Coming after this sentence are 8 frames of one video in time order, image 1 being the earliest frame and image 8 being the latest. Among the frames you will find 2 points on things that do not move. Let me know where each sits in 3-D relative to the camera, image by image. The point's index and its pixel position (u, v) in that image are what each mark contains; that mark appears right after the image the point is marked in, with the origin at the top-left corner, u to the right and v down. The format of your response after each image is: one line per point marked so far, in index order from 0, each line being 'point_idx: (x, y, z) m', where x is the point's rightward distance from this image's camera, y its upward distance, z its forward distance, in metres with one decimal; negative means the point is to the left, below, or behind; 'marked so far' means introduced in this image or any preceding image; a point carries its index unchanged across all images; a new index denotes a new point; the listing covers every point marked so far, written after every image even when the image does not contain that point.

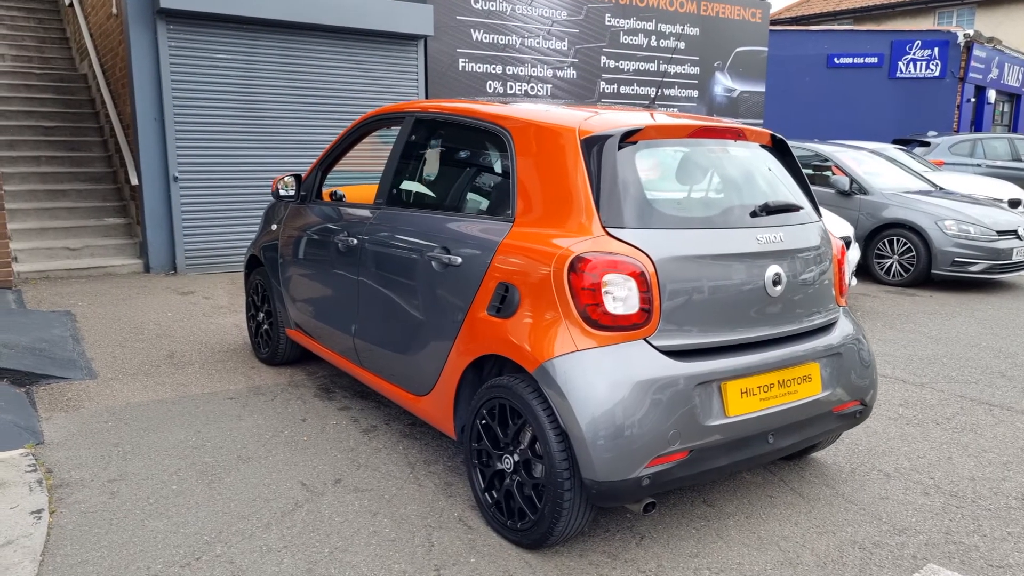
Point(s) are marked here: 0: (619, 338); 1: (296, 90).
0: (+0.4, -0.2, +2.7) m
1: (-2.5, +2.3, +9.0) m
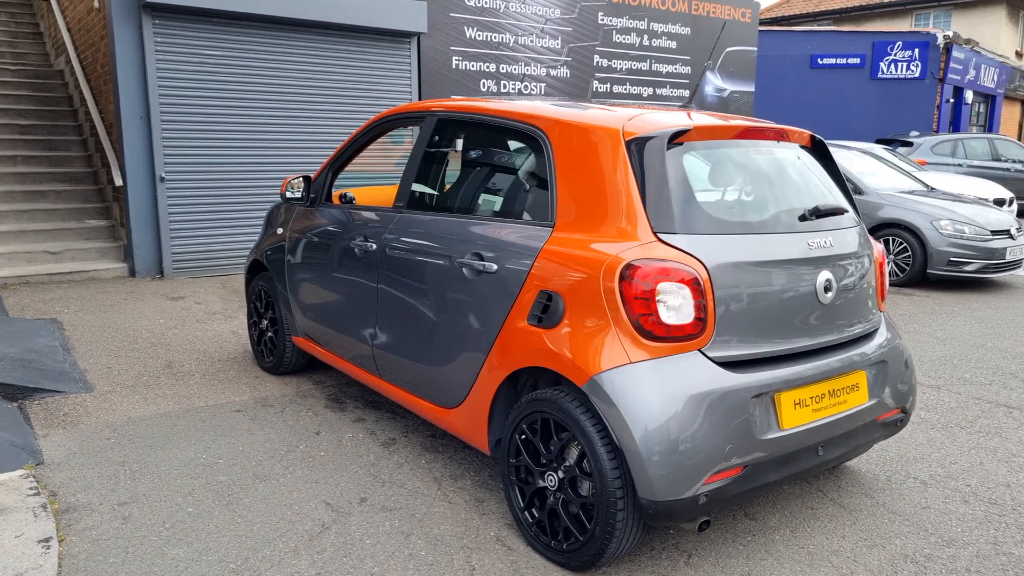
0: (+0.6, -0.2, +2.6) m
1: (-2.6, +2.3, +8.8) m
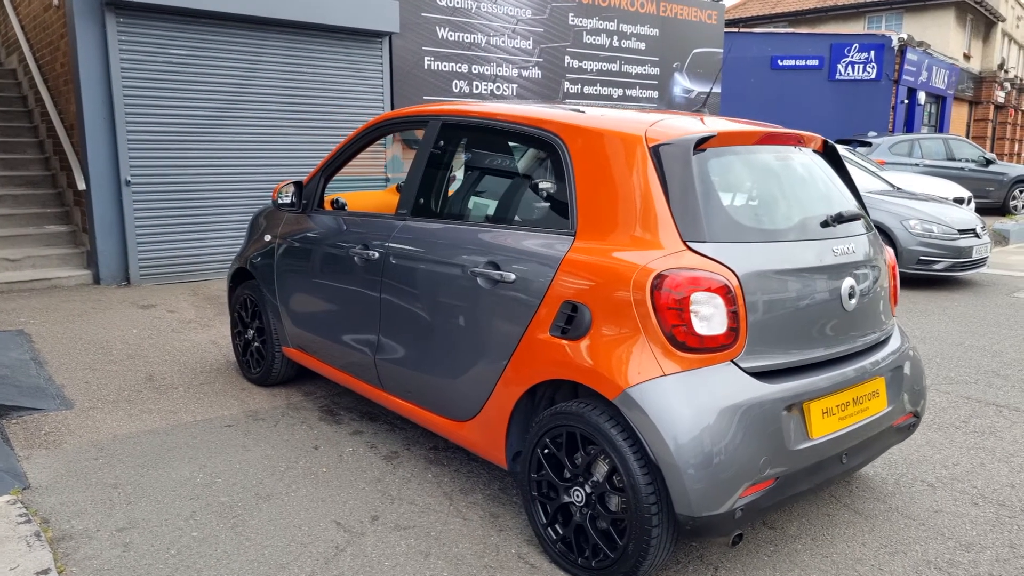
0: (+0.7, -0.2, +2.5) m
1: (-2.9, +2.2, +8.5) m
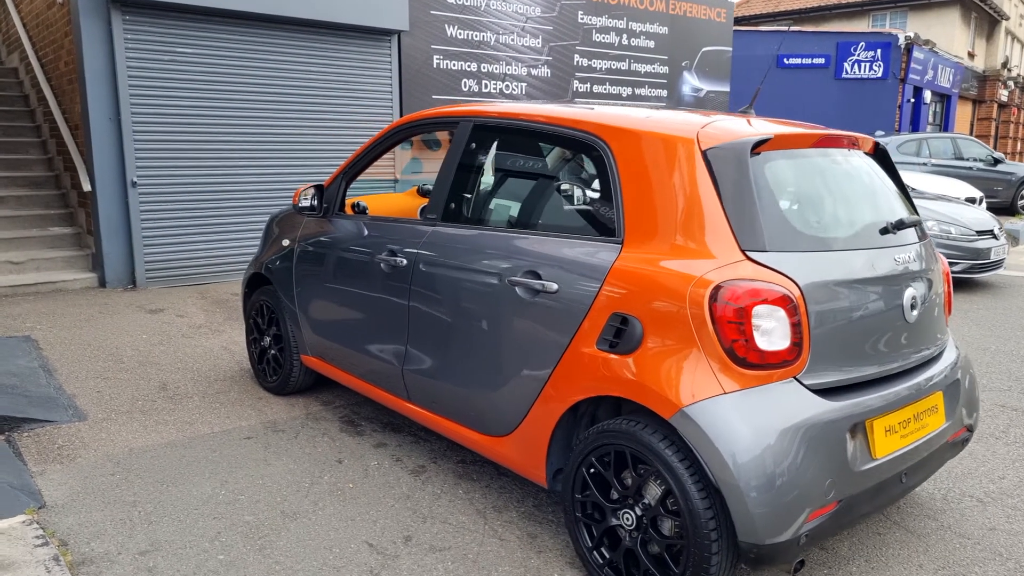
0: (+0.8, -0.3, +2.4) m
1: (-2.7, +2.2, +8.4) m
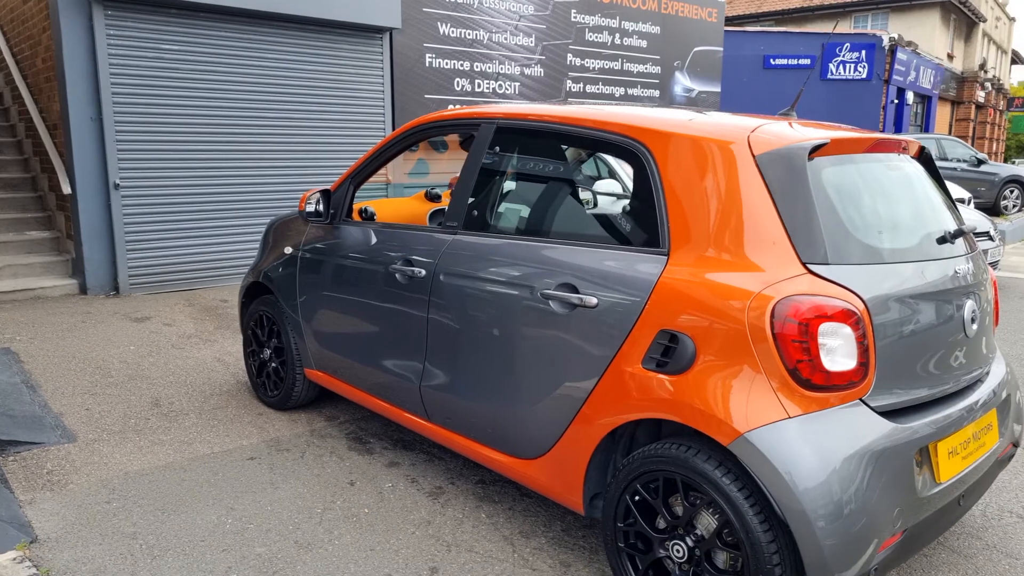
0: (+1.0, -0.3, +2.2) m
1: (-2.8, +2.1, +8.1) m
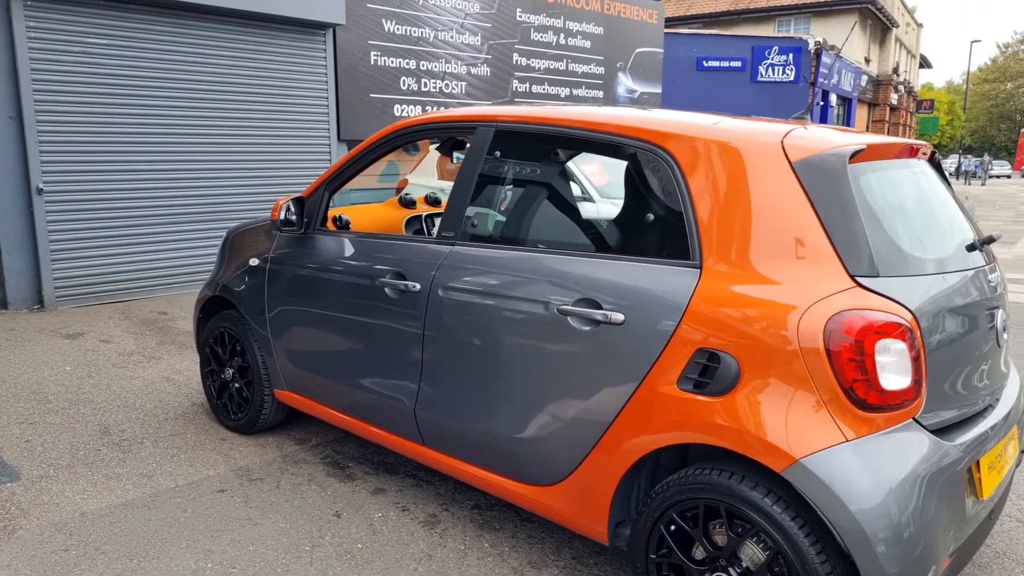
0: (+1.1, -0.4, +2.1) m
1: (-3.2, +2.0, +7.6) m
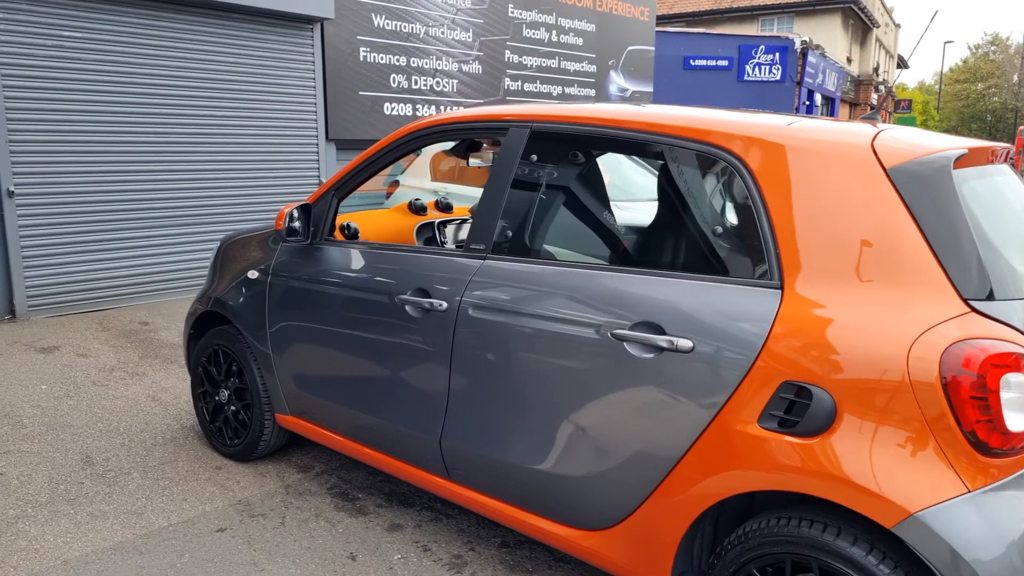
0: (+1.2, -0.4, +1.9) m
1: (-3.3, +2.0, +7.2) m
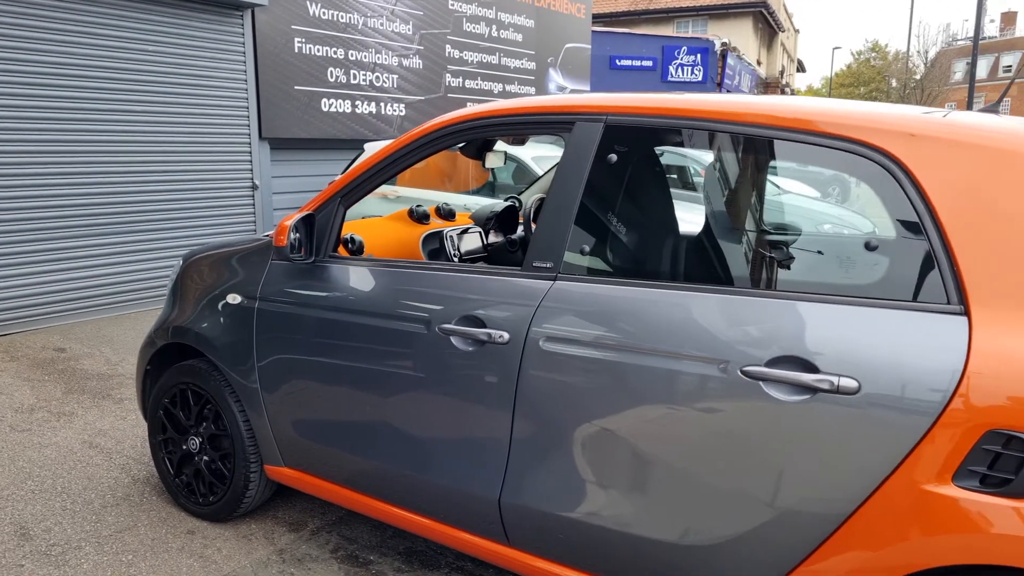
0: (+1.5, -0.5, +1.6) m
1: (-3.6, +1.8, +6.3) m
